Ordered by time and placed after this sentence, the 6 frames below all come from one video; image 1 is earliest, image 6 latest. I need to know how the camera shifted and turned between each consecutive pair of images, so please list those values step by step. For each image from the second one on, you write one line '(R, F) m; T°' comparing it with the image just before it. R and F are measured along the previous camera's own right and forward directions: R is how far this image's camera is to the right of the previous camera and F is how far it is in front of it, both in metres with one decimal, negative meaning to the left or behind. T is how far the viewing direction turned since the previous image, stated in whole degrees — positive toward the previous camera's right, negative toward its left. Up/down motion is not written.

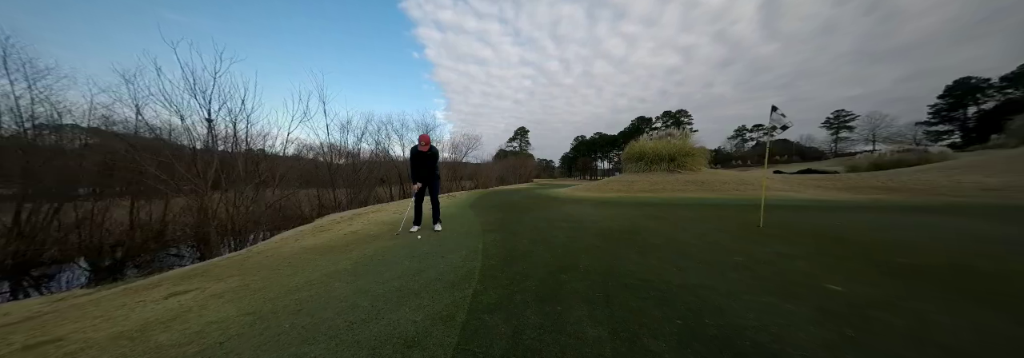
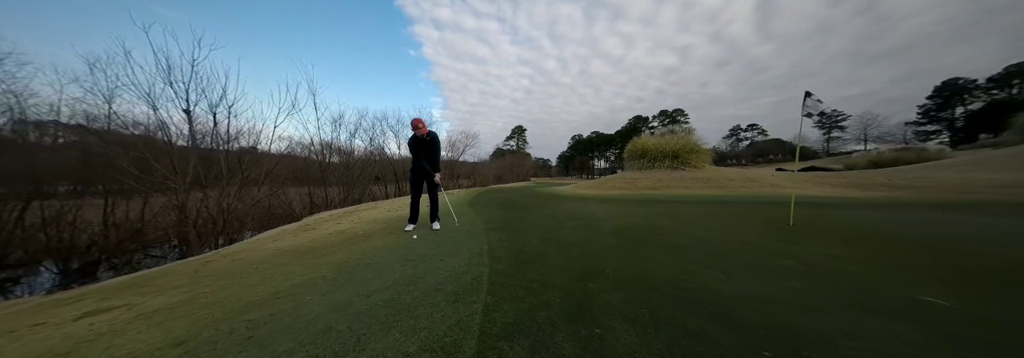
(-0.2, +0.4) m; +1°
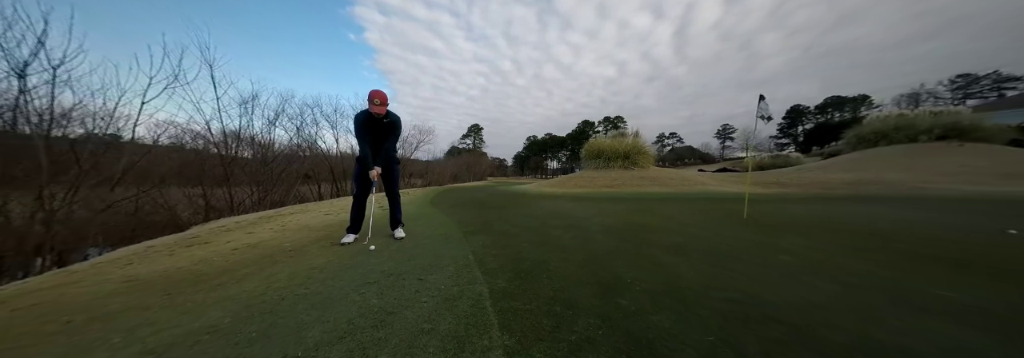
(-0.4, +0.6) m; +12°
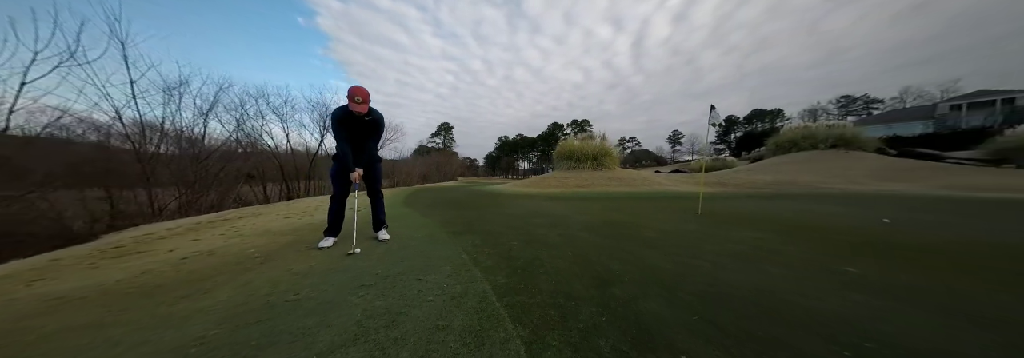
(-0.2, 0.0) m; +8°
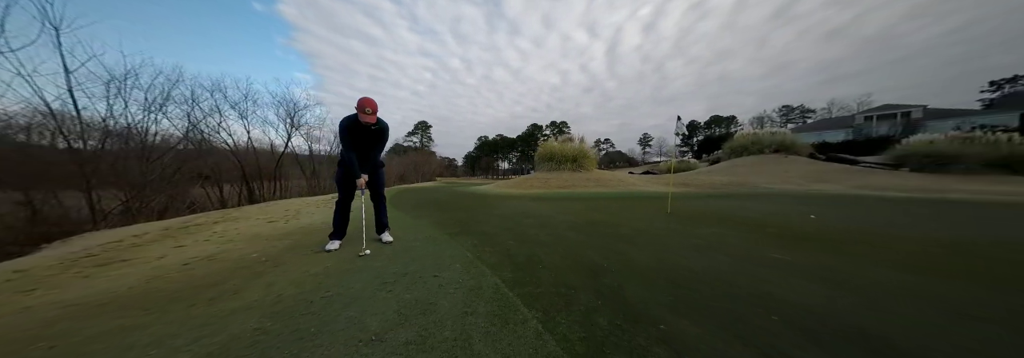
(-0.2, -0.2) m; +5°
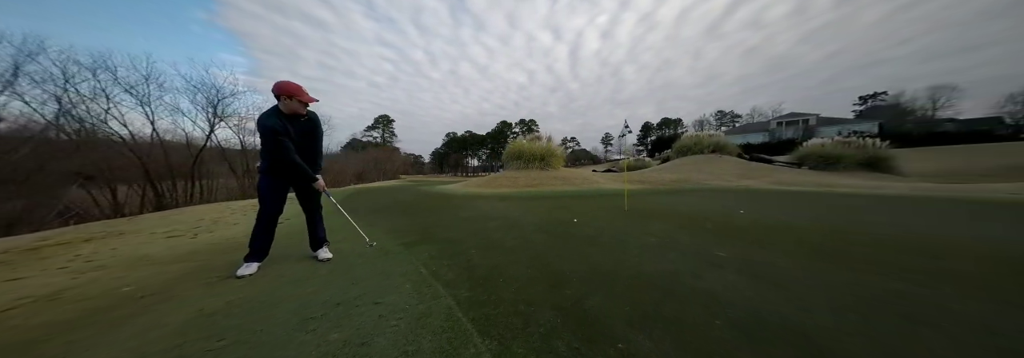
(+0.1, +0.2) m; +7°
